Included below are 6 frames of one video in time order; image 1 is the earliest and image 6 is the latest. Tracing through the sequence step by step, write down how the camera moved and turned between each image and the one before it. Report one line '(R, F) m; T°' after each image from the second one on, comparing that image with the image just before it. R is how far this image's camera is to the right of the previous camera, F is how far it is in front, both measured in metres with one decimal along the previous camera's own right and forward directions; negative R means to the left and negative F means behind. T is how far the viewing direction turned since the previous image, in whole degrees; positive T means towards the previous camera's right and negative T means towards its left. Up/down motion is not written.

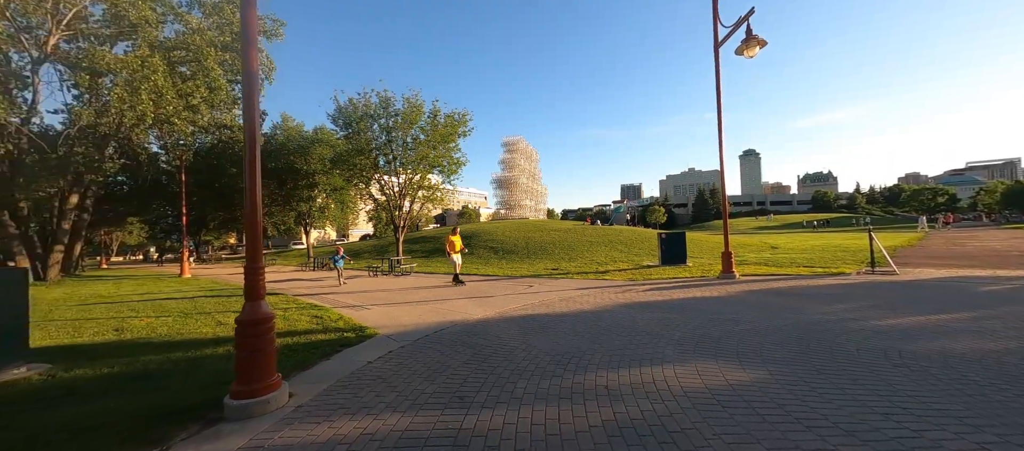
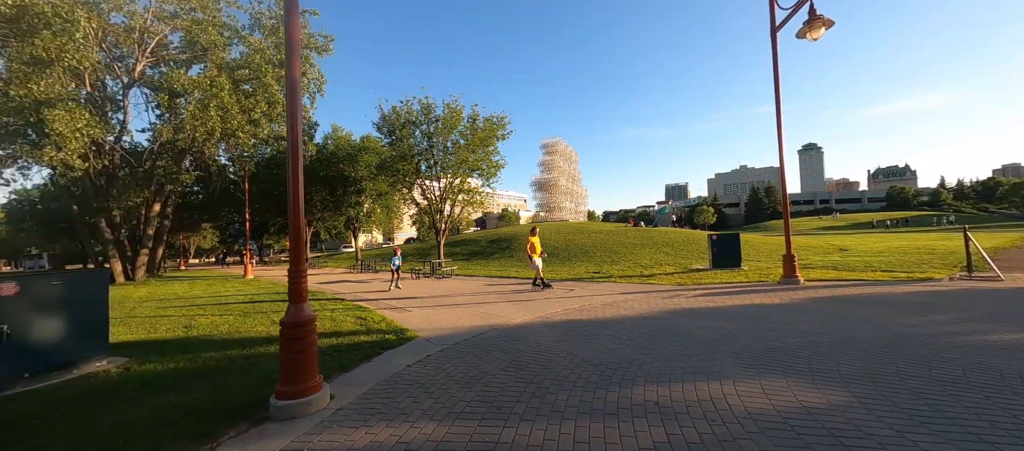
(0.0, +0.2) m; -6°
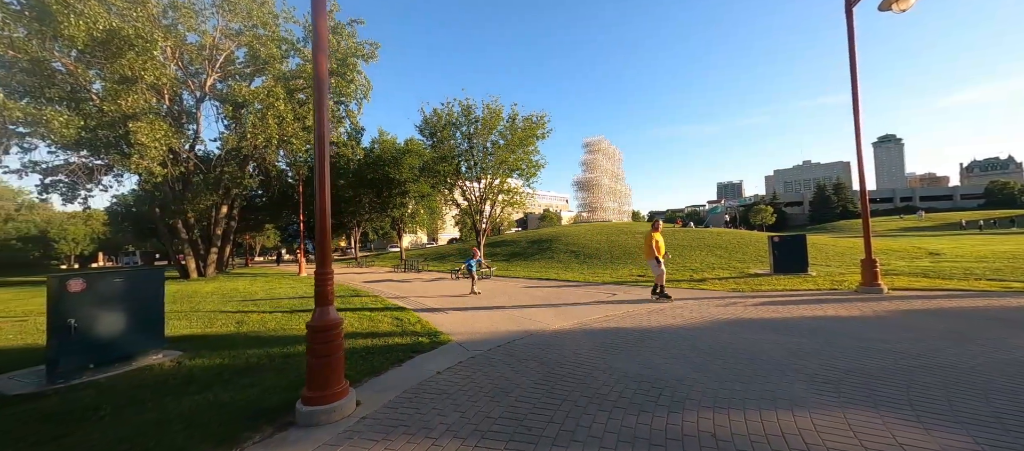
(+0.1, +0.3) m; -6°
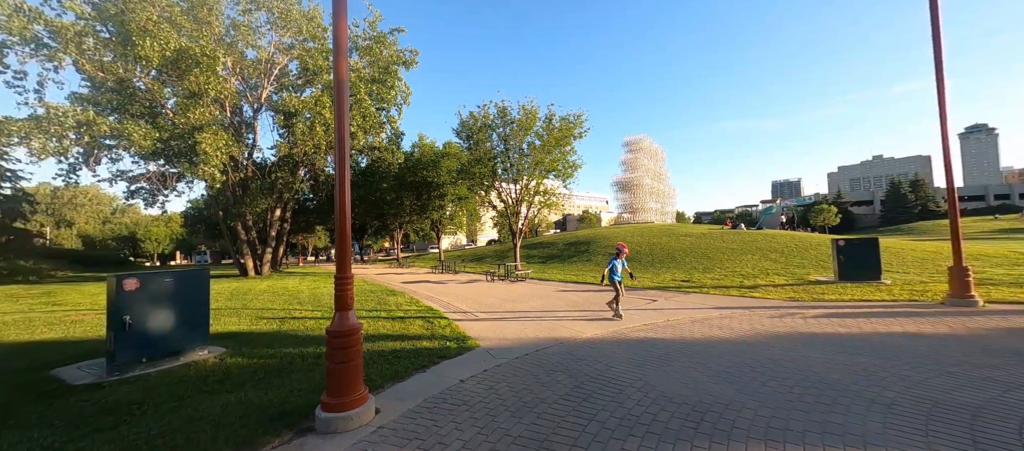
(+0.1, +0.2) m; -6°
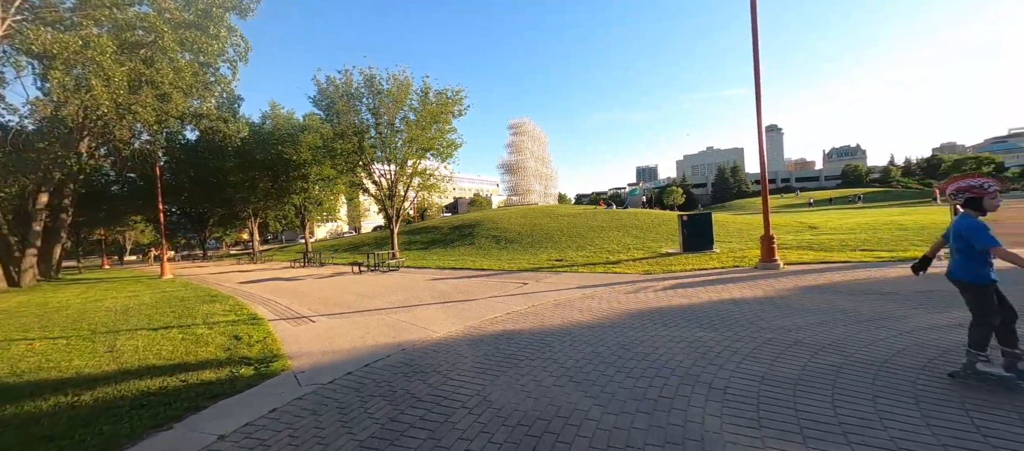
(+0.8, +0.9) m; +16°
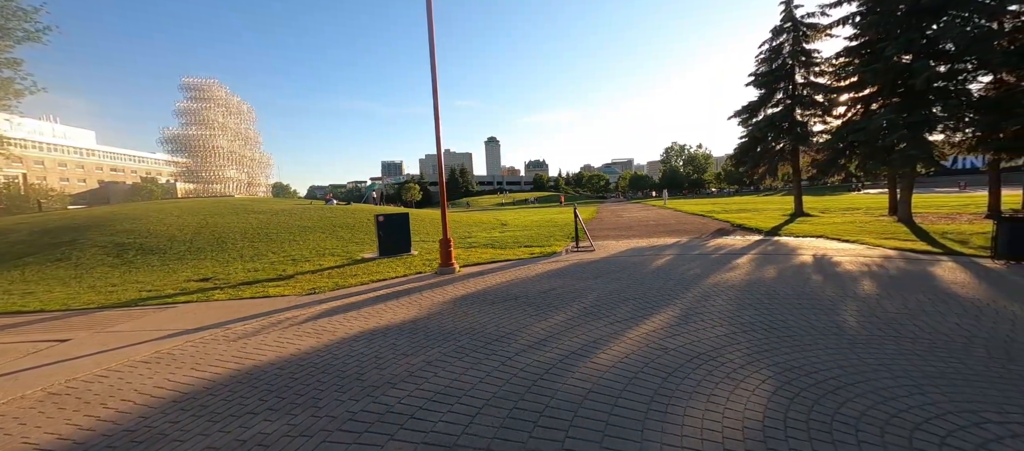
(+2.2, +1.3) m; +38°
